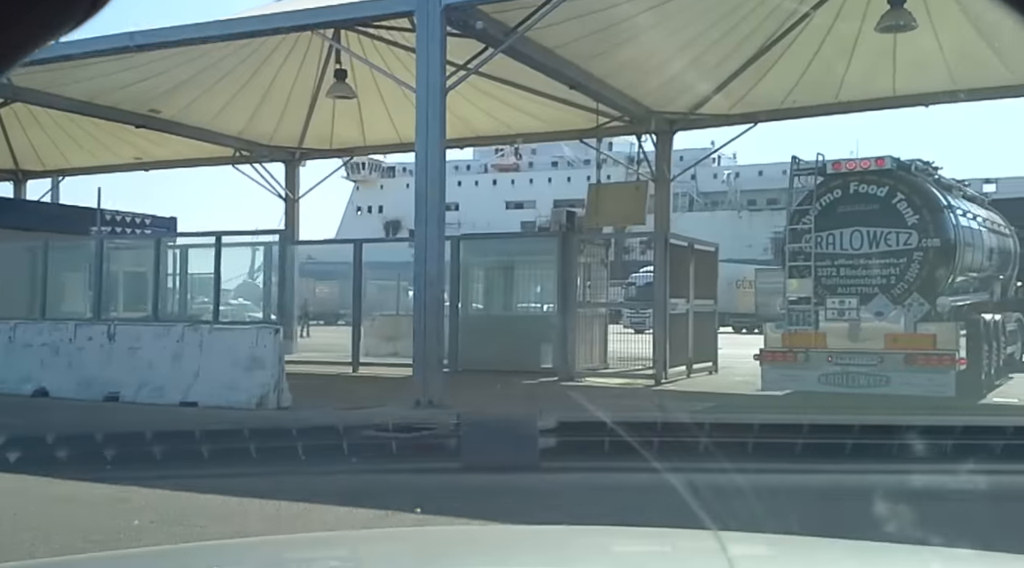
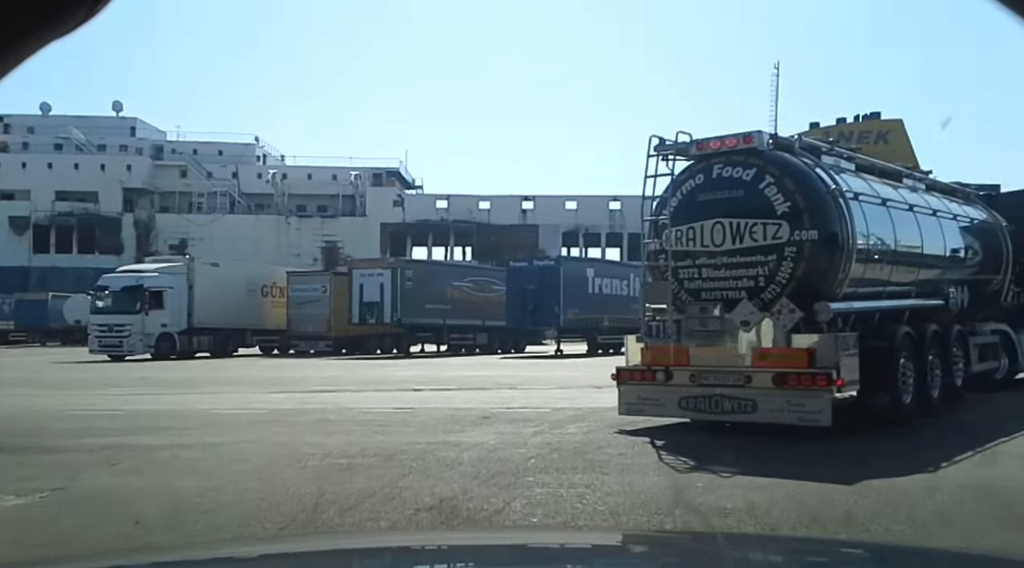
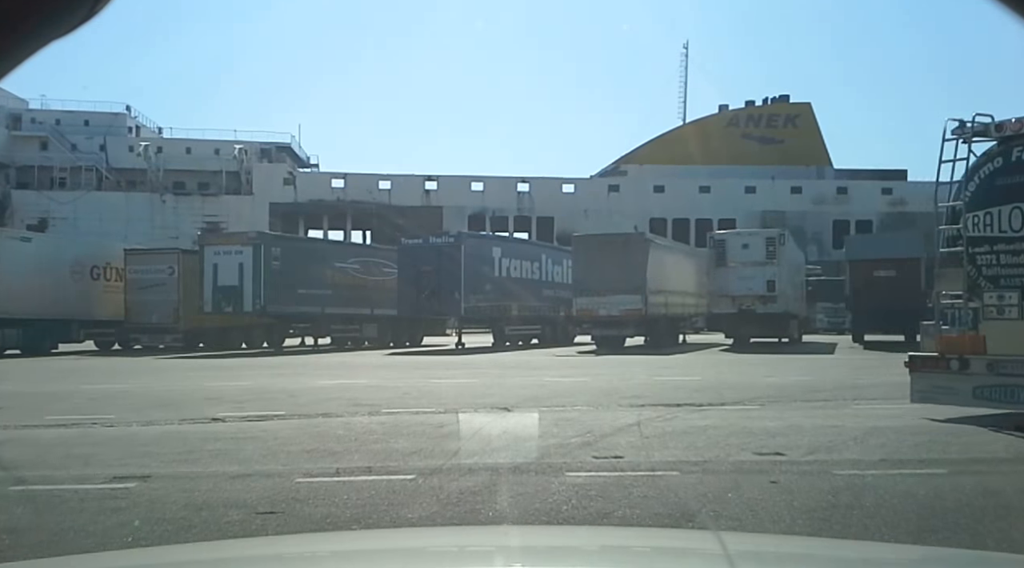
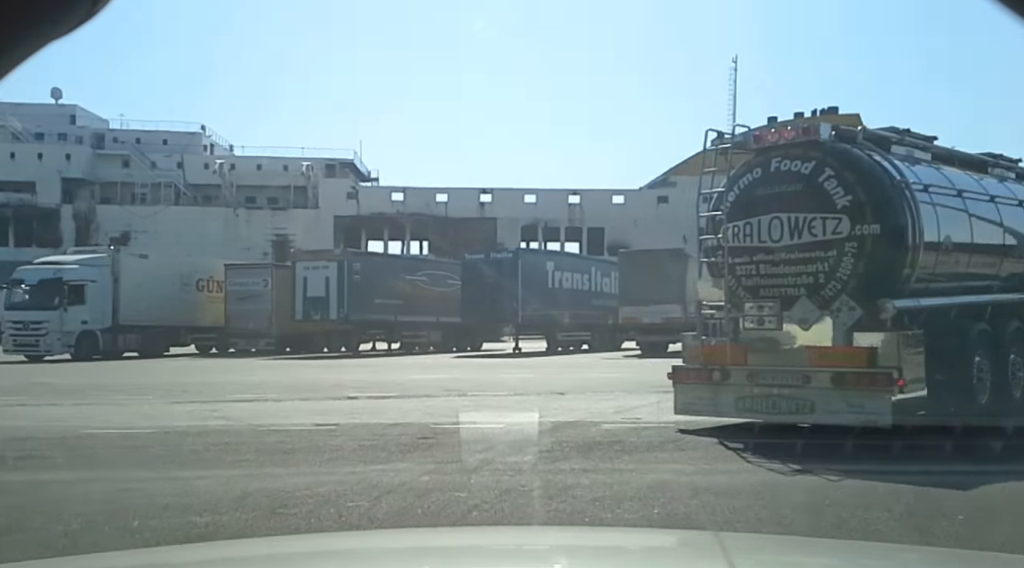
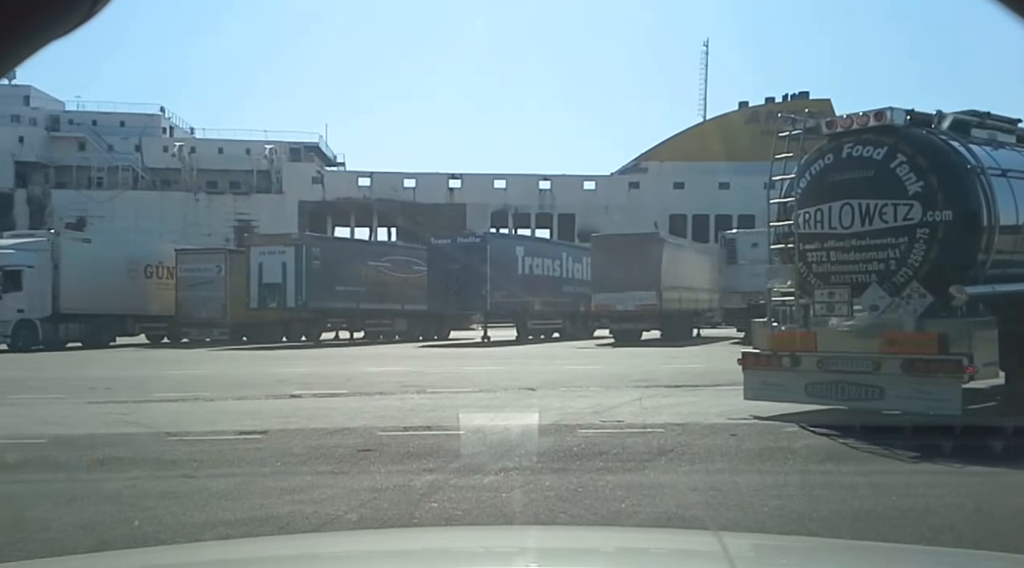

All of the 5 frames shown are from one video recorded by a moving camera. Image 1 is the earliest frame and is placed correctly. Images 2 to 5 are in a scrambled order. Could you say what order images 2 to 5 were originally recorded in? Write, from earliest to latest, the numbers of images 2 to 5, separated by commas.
2, 4, 5, 3
